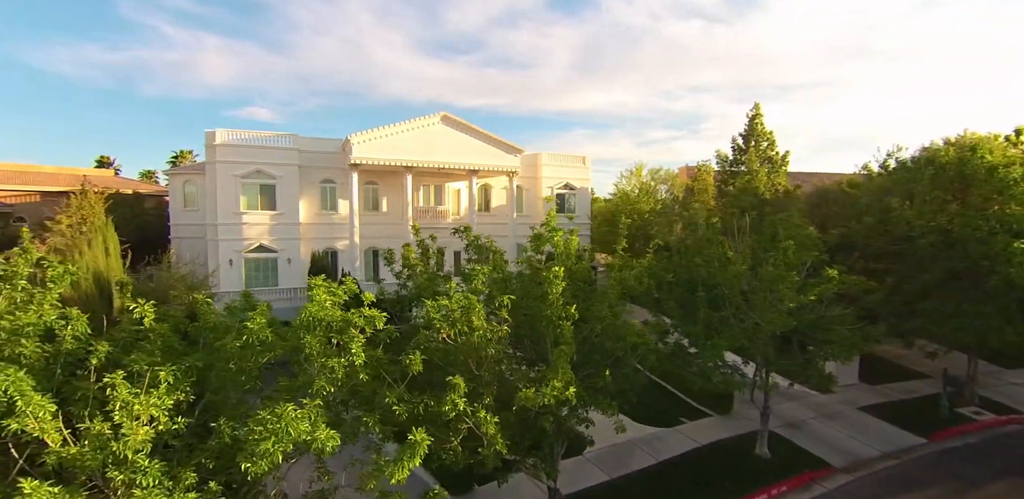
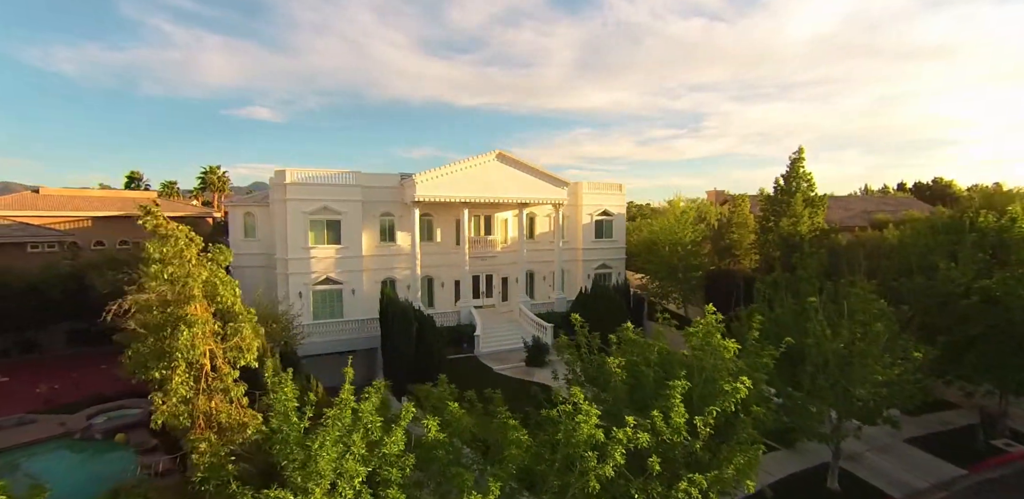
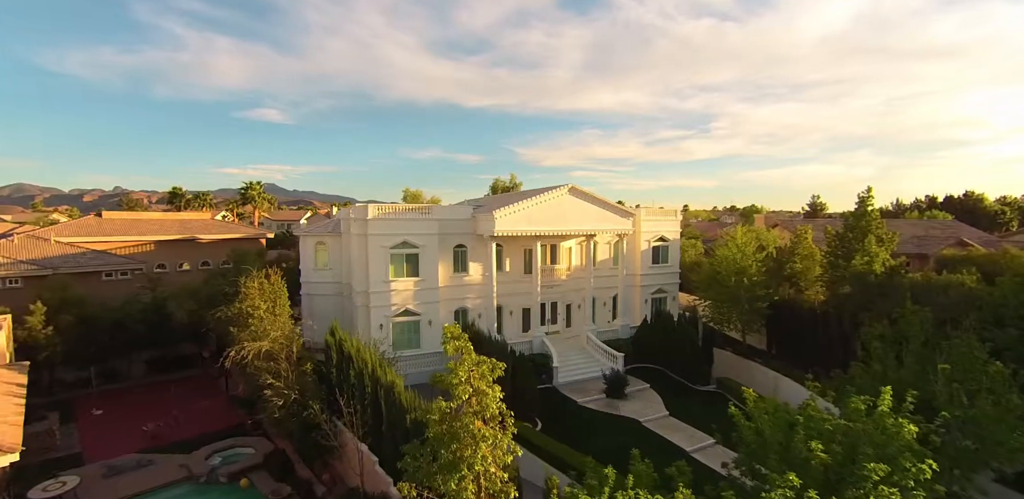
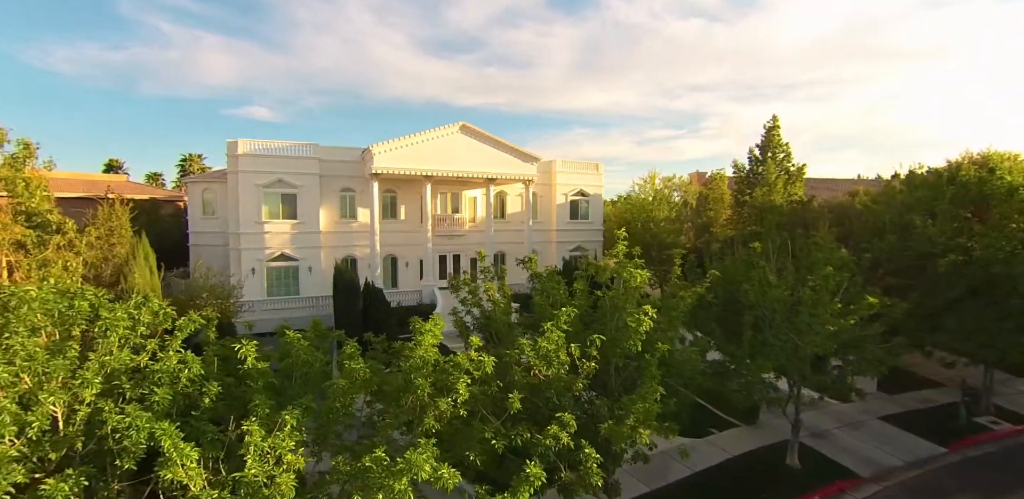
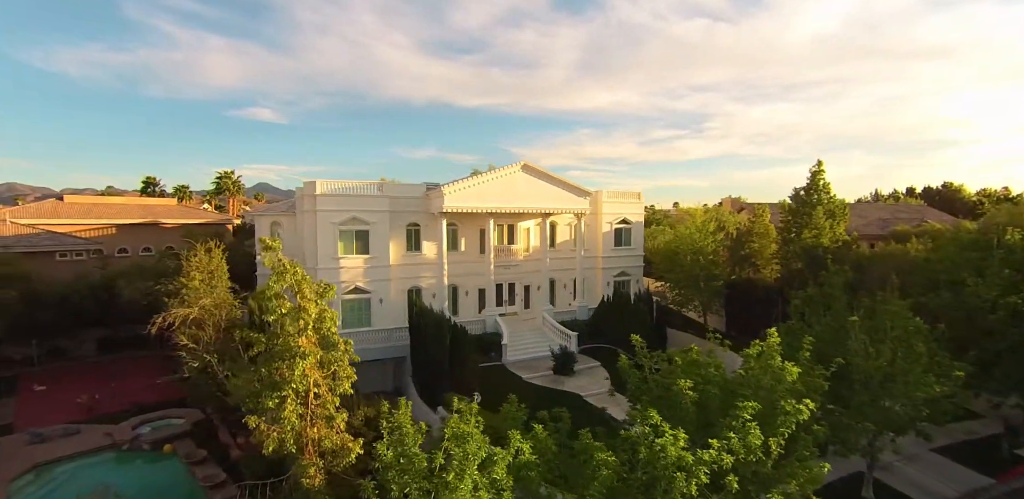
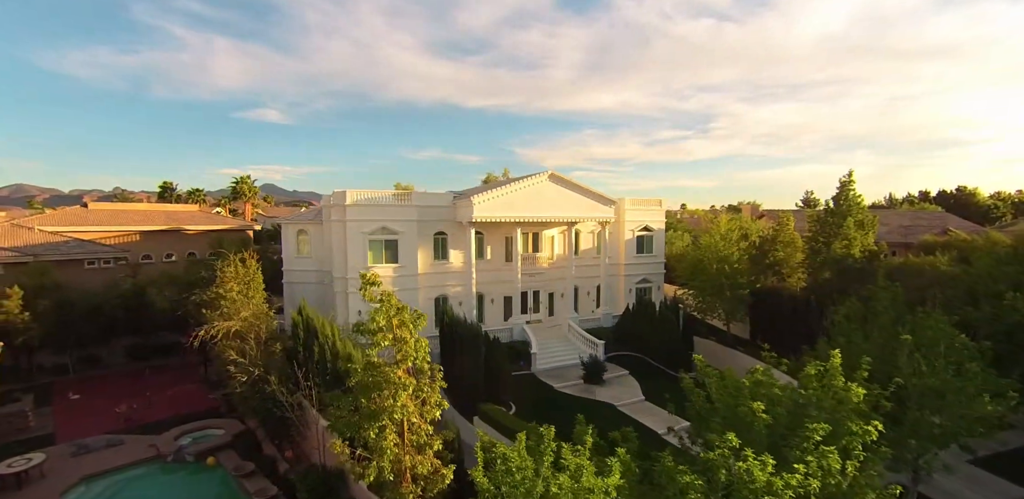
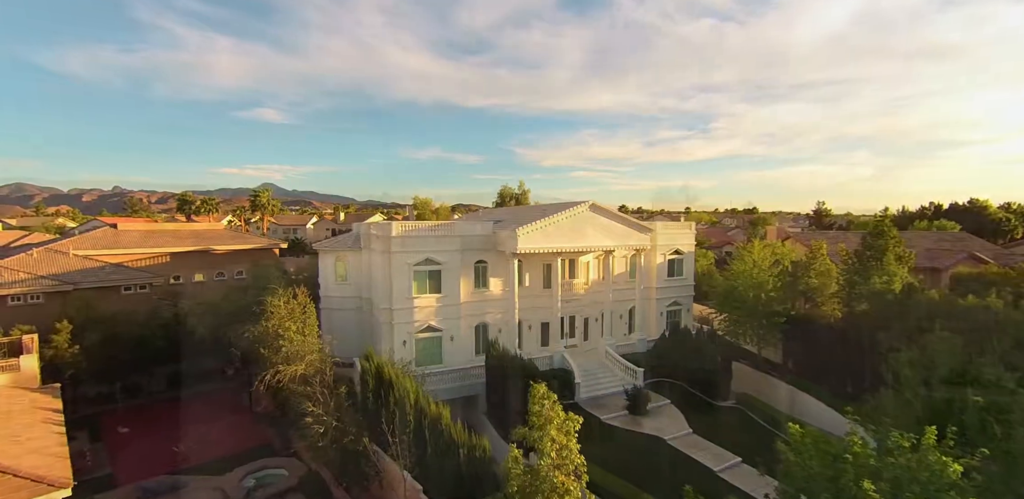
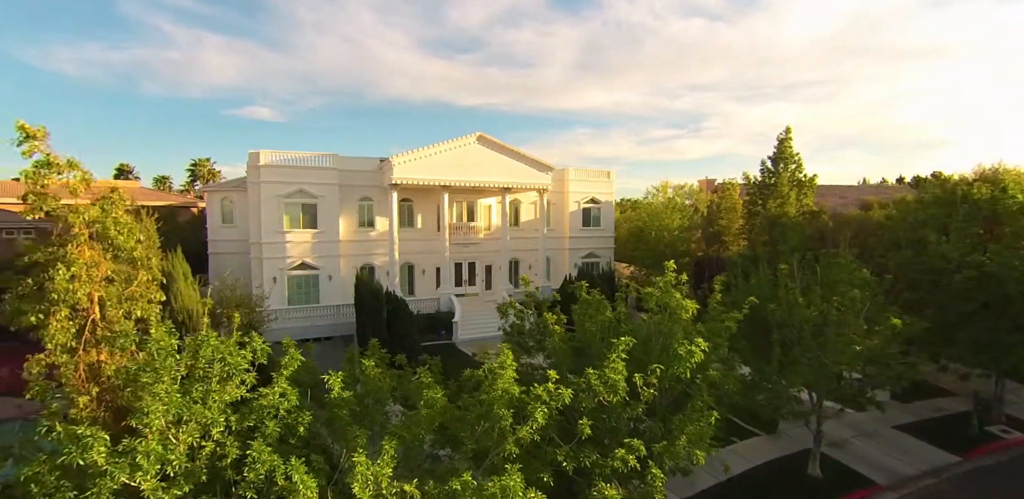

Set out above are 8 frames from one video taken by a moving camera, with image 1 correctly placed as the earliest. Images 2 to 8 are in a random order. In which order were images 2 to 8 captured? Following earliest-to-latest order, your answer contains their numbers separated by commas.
4, 8, 2, 5, 6, 3, 7
